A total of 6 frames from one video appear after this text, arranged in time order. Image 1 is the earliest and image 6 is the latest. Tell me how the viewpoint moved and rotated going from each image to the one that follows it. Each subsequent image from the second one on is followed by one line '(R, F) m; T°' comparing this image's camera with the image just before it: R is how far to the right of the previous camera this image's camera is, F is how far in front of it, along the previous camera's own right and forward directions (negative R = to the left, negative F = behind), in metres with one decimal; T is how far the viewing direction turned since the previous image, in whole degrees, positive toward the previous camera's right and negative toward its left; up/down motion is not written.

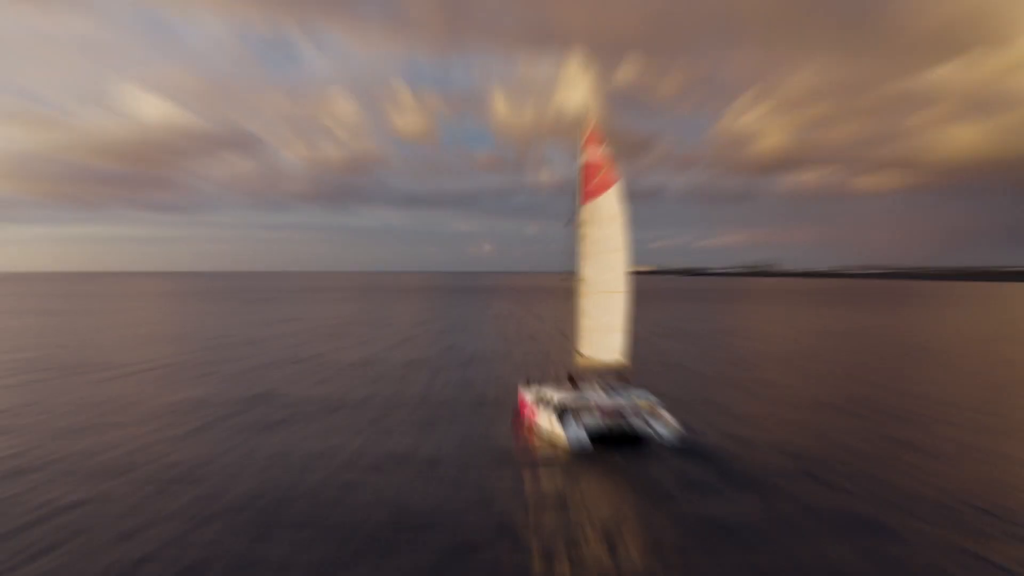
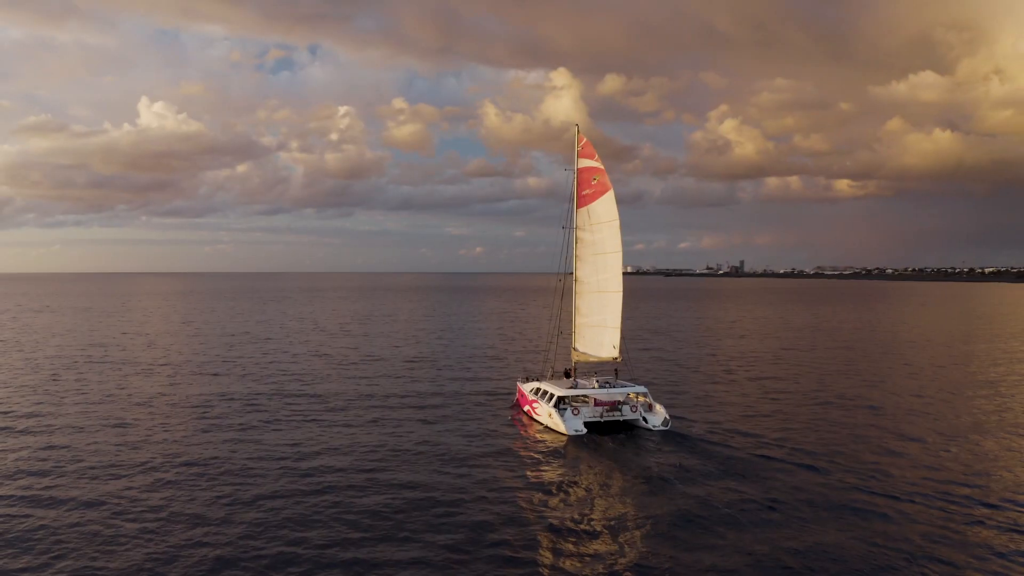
(-0.2, -2.7) m; 0°
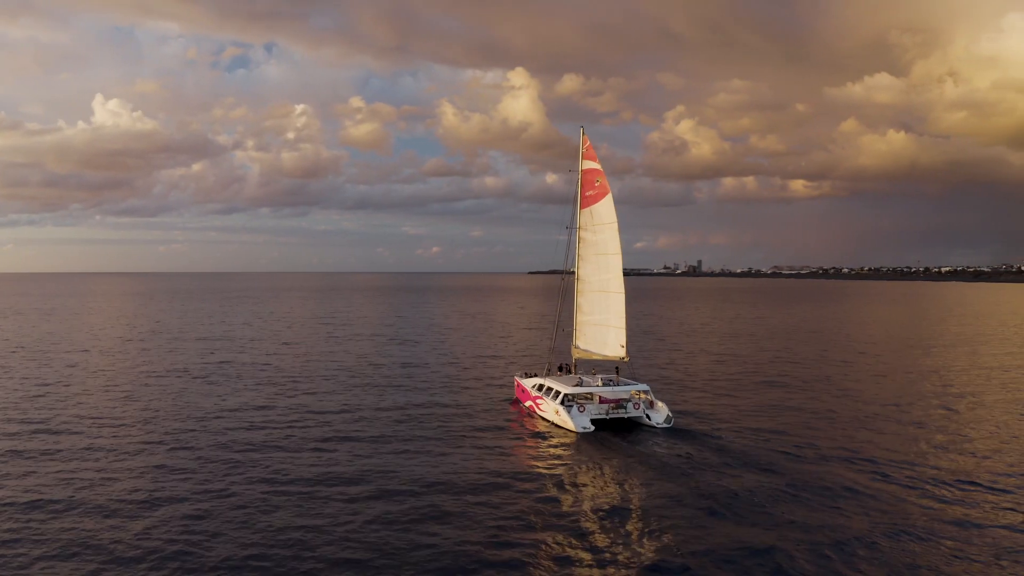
(-2.8, -0.5) m; +2°
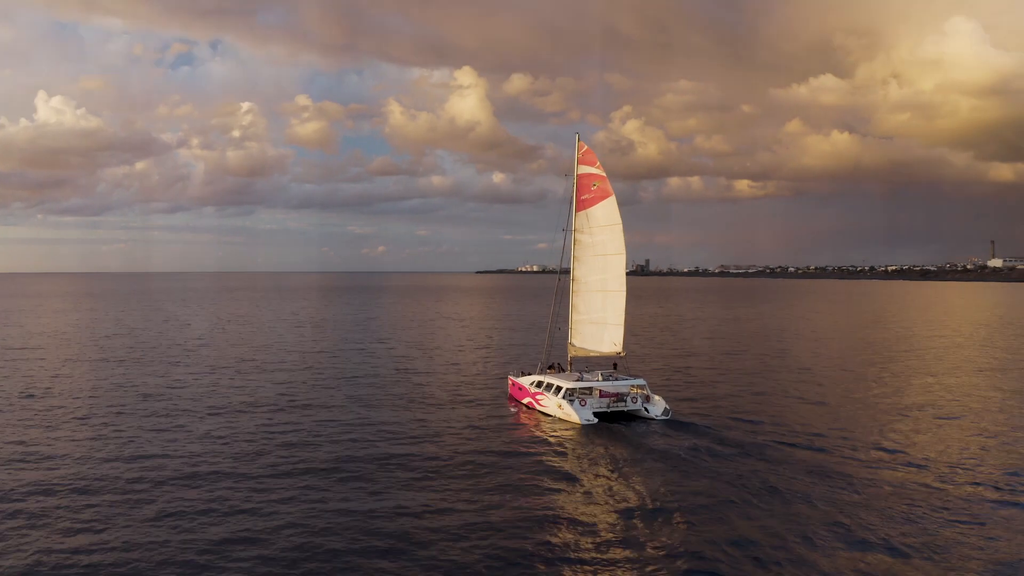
(-3.0, -2.1) m; +3°
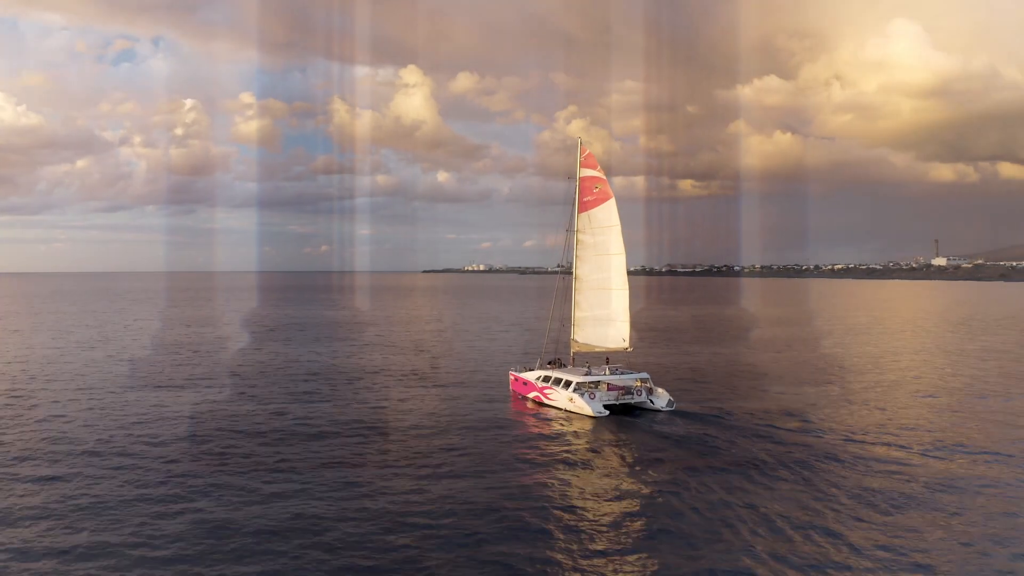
(-3.8, -2.3) m; +3°
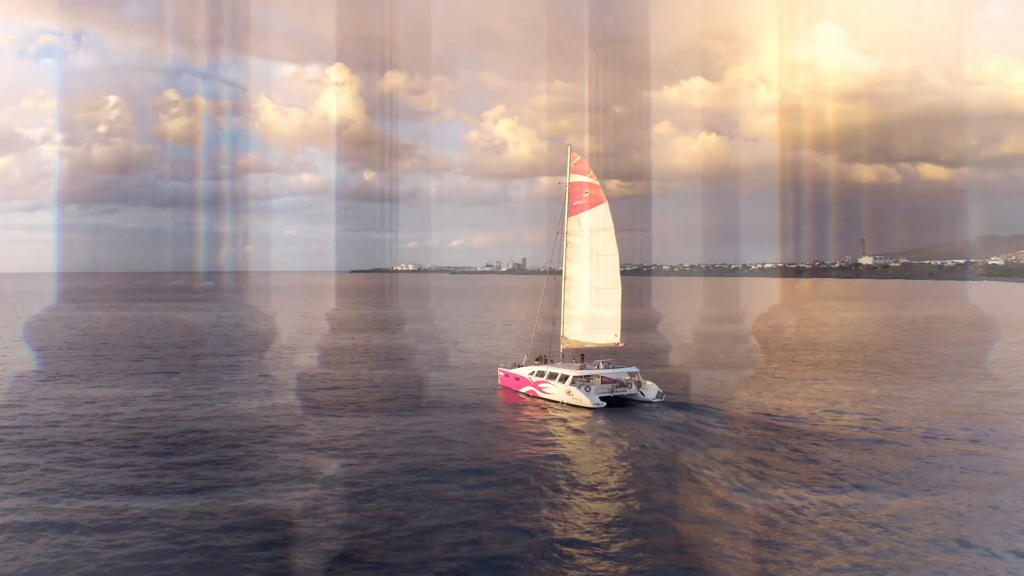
(-4.0, -2.9) m; +4°
